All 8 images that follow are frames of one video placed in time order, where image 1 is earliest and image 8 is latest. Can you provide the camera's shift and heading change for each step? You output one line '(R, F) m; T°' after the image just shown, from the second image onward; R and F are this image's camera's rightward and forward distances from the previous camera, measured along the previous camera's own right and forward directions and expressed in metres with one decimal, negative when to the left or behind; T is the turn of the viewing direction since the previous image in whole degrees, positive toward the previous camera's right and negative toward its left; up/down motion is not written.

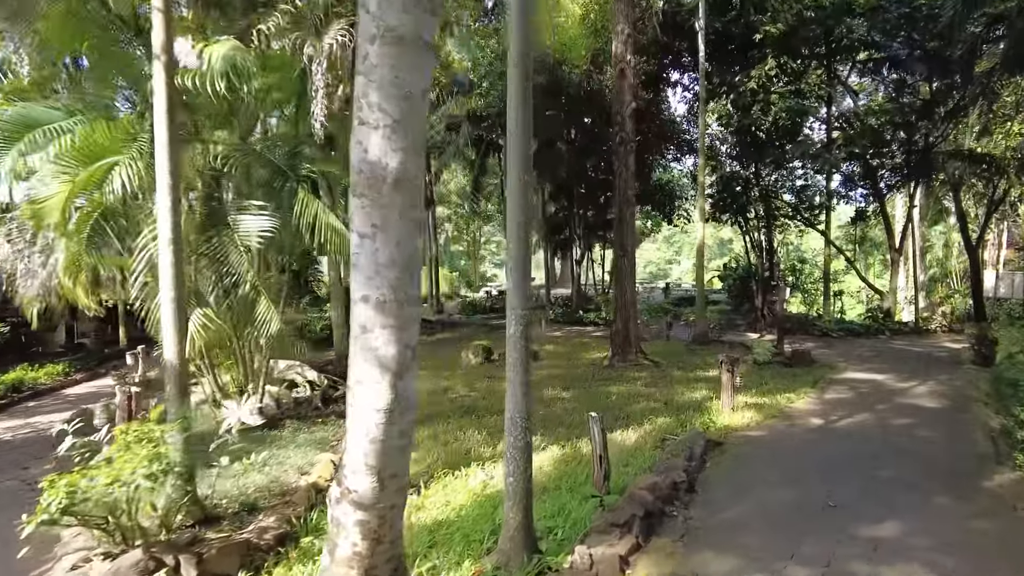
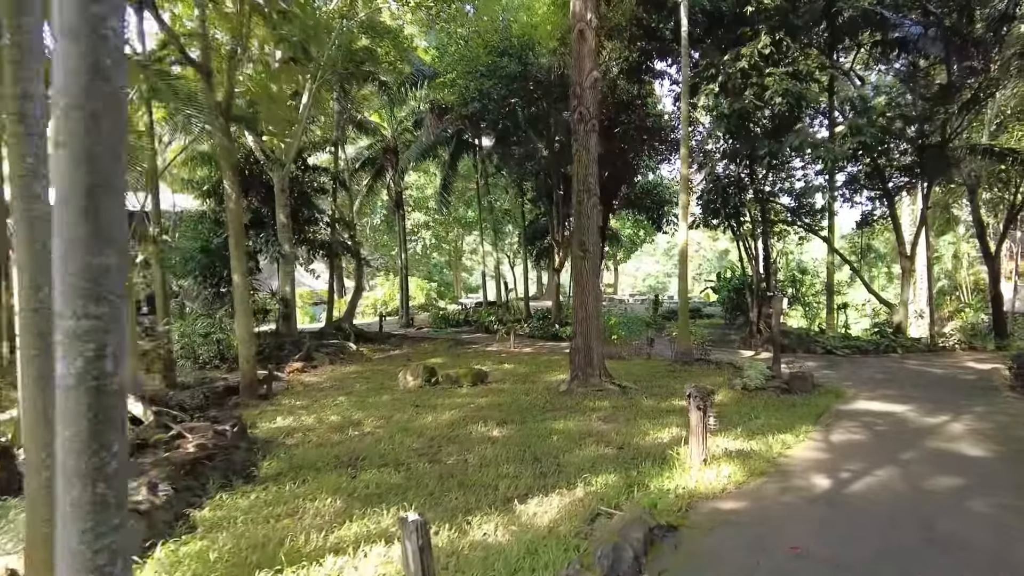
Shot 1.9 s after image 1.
(+0.8, +1.9) m; 0°
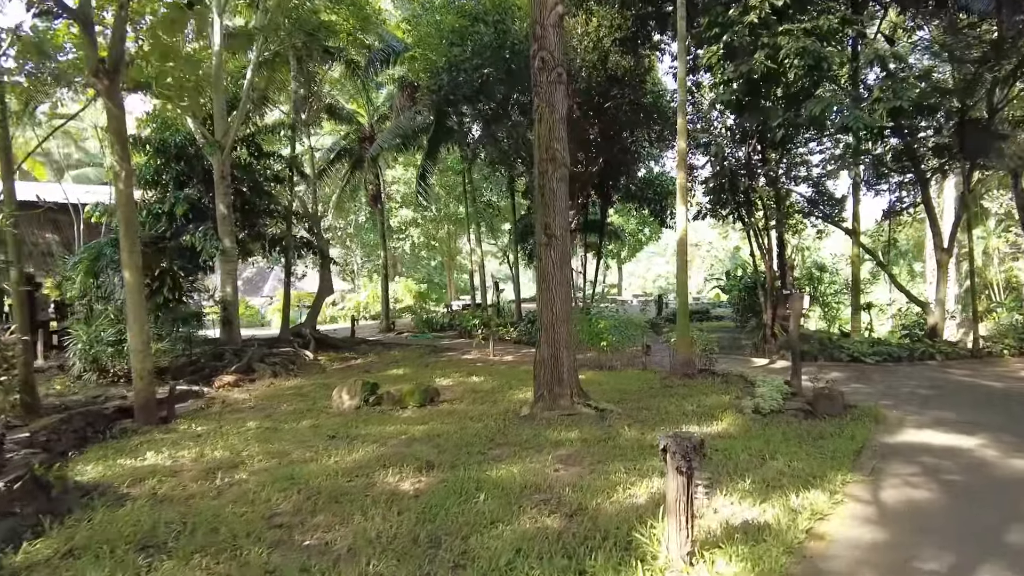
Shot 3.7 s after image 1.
(+0.7, +1.8) m; -1°
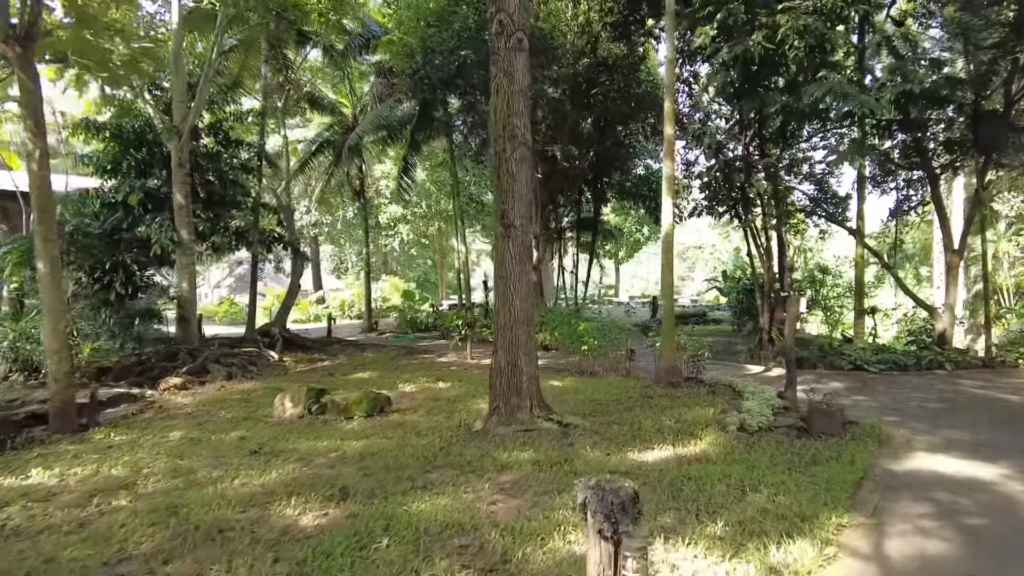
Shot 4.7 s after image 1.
(+0.5, +0.8) m; 0°
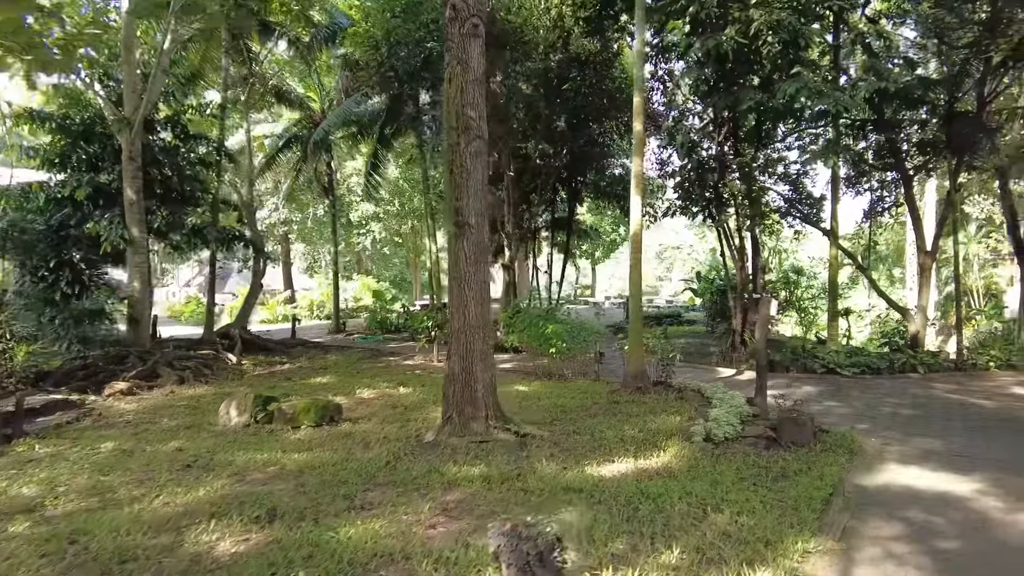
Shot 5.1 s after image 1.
(+0.2, +0.3) m; +2°
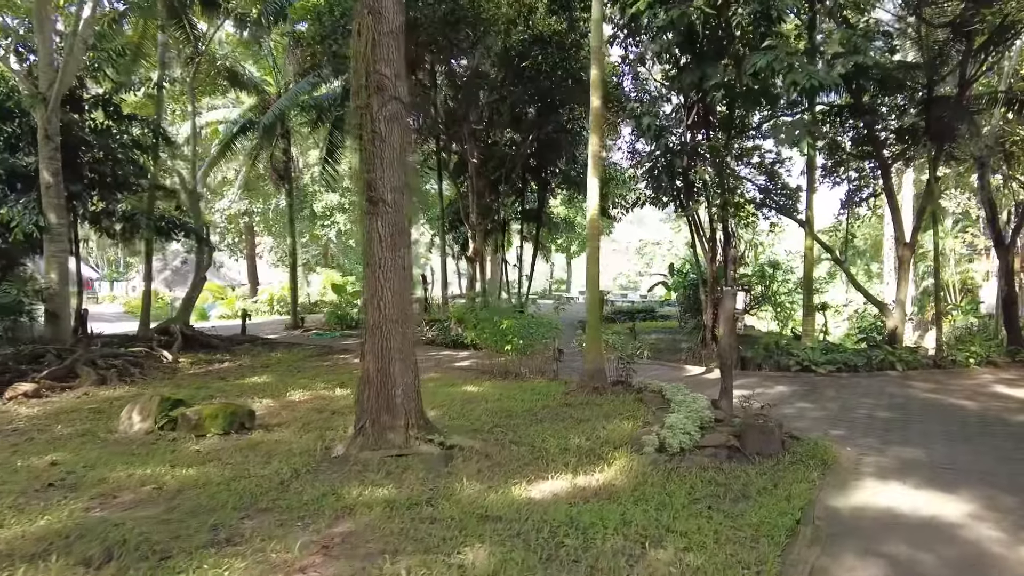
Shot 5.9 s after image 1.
(+0.4, +0.7) m; +2°
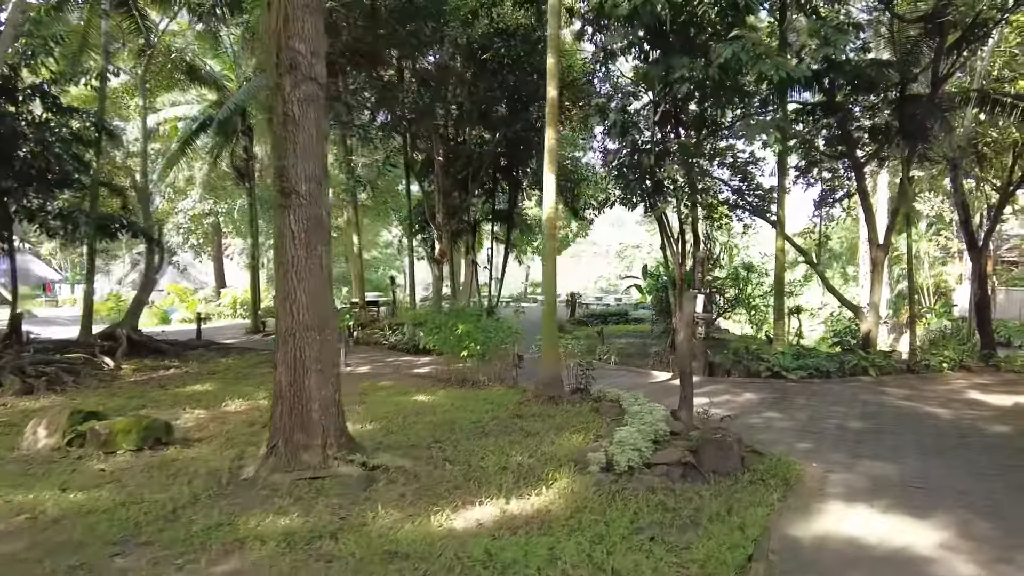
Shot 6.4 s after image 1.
(+0.3, +0.5) m; +2°
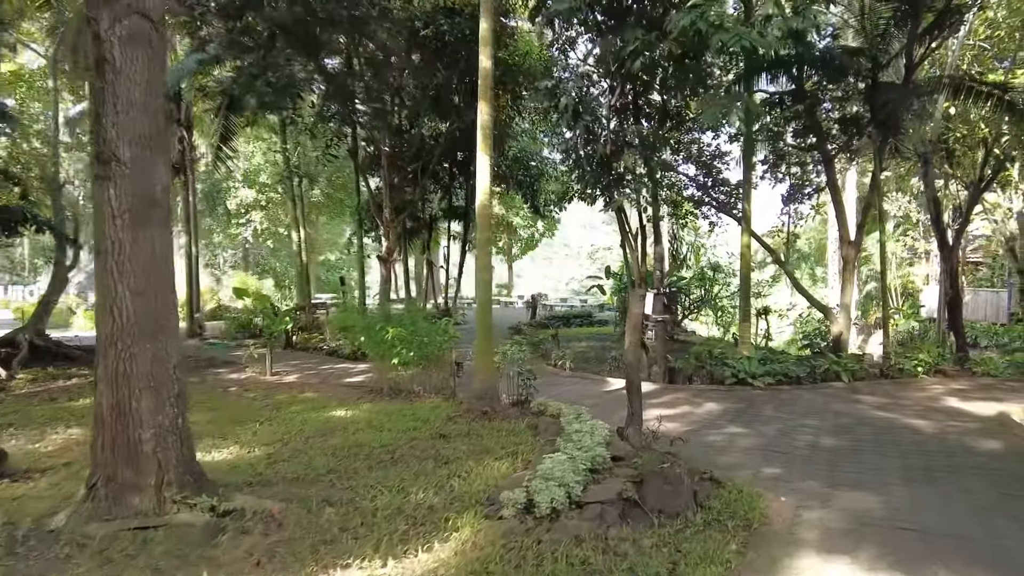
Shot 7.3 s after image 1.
(+0.4, +0.9) m; +2°
